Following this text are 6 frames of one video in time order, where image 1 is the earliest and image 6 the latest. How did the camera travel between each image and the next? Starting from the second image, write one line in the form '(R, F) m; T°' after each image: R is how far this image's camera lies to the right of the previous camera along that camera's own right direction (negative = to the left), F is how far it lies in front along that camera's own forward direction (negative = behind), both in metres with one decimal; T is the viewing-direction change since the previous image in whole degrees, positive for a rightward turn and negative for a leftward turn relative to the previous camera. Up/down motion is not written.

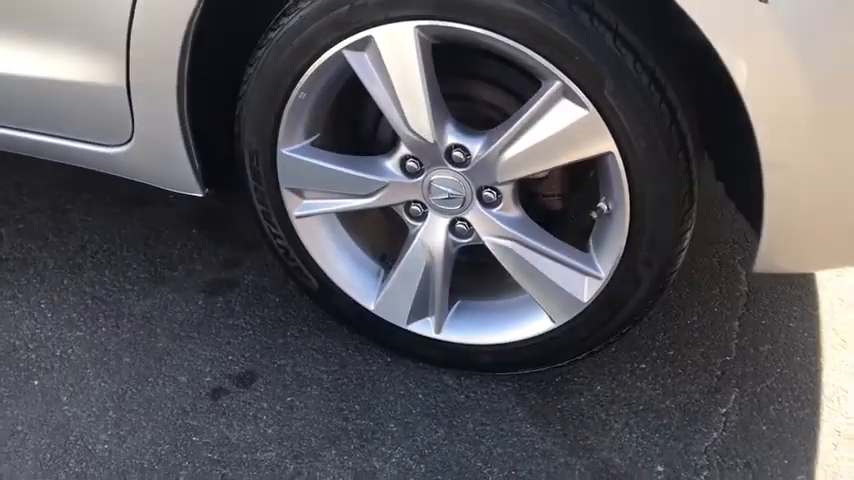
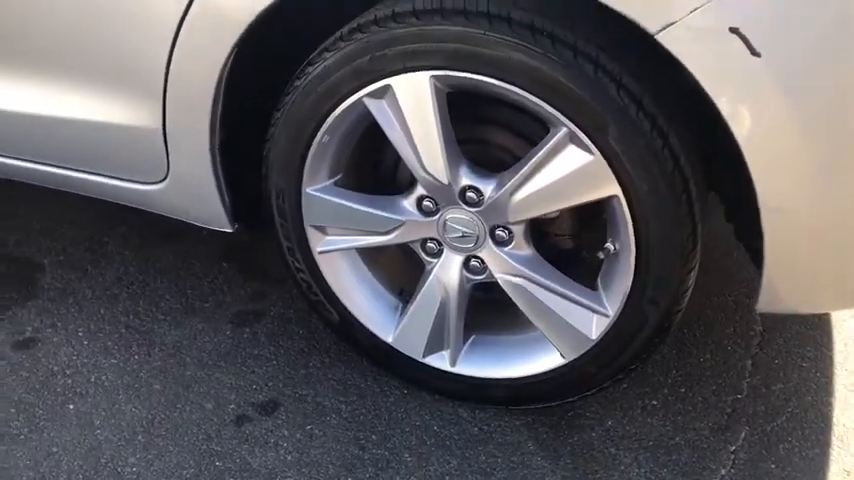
(0.0, -0.1) m; -2°
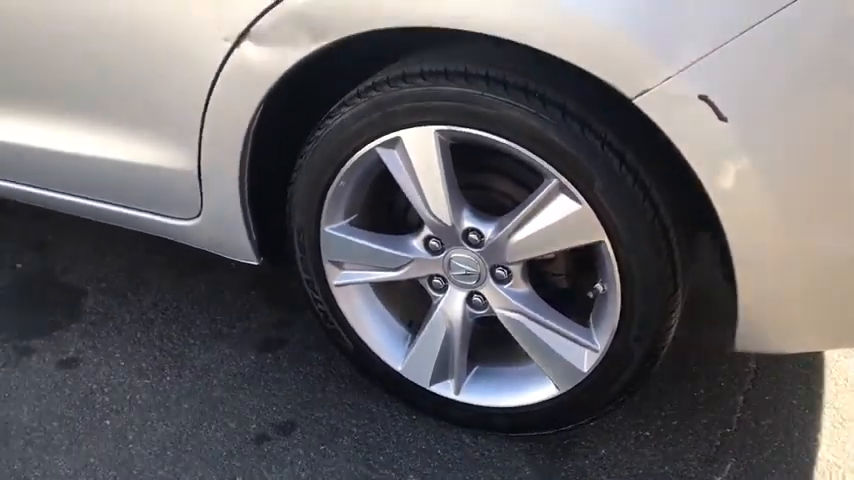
(+0.1, -0.1) m; -3°
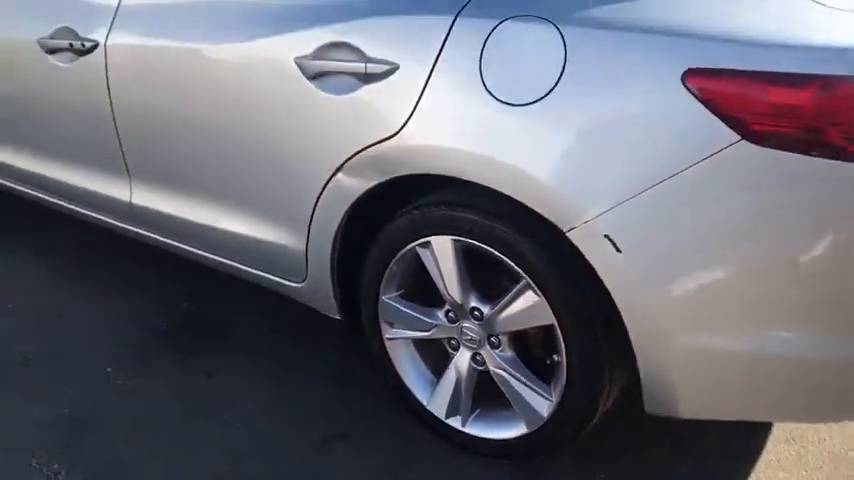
(+0.4, -0.8) m; -11°
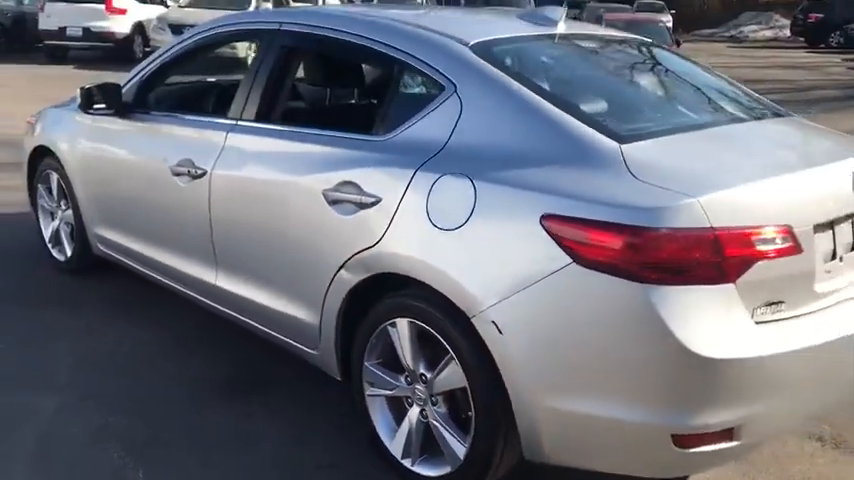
(+0.7, -0.9) m; -10°
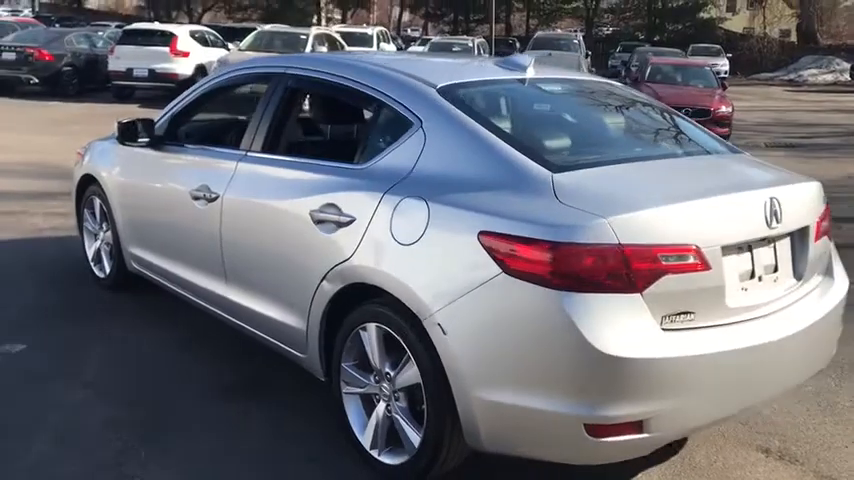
(+0.4, -0.5) m; -4°
